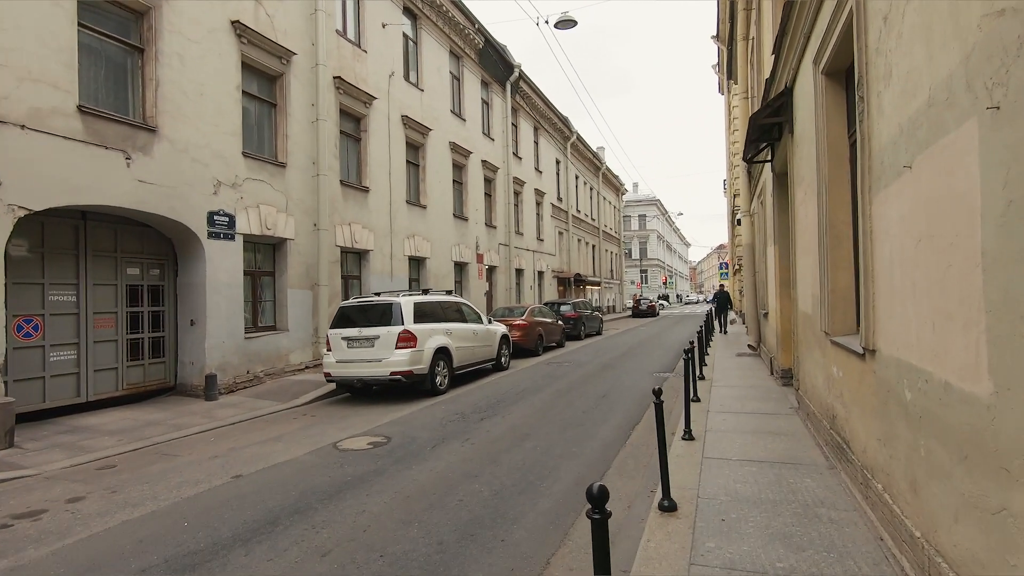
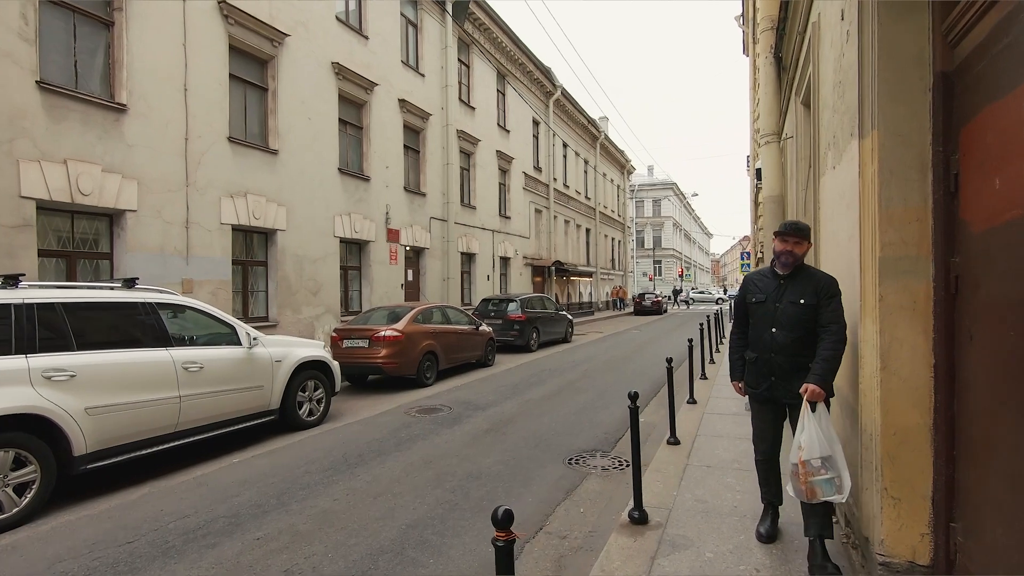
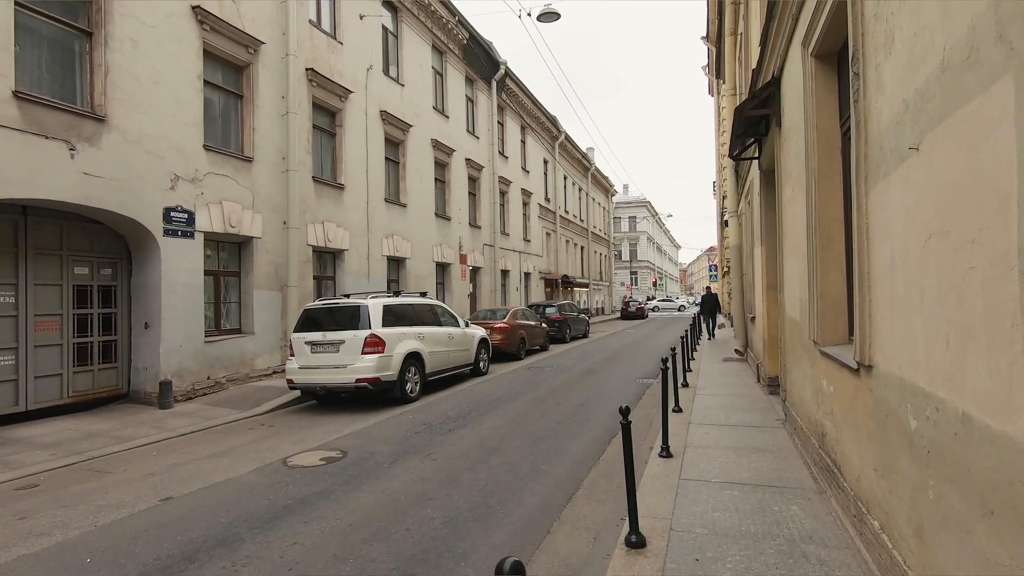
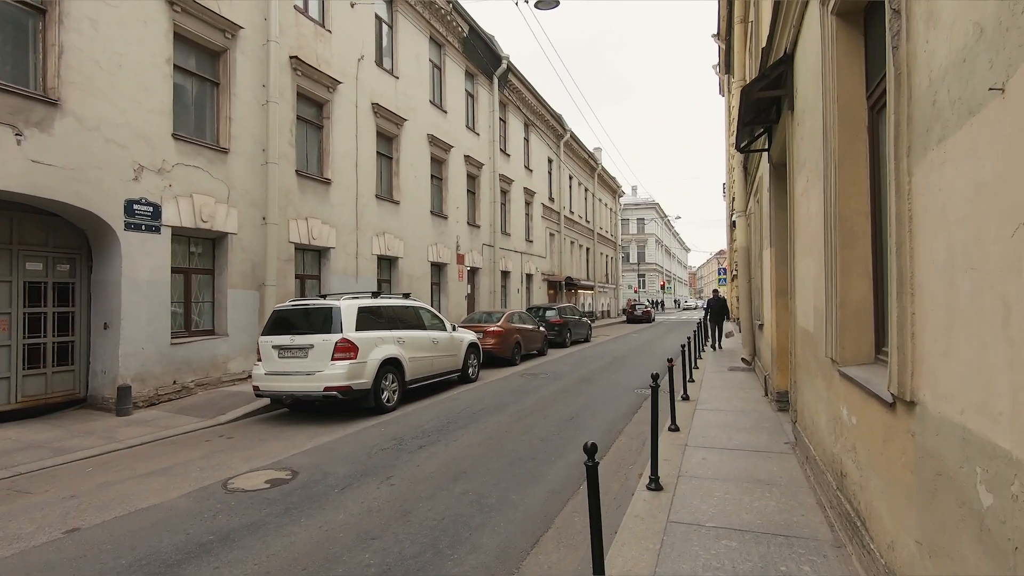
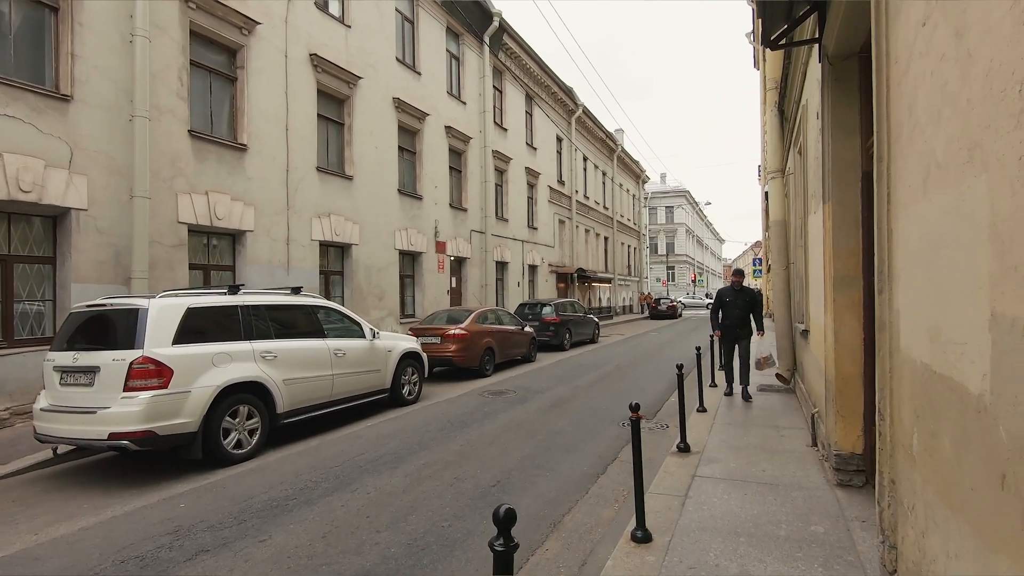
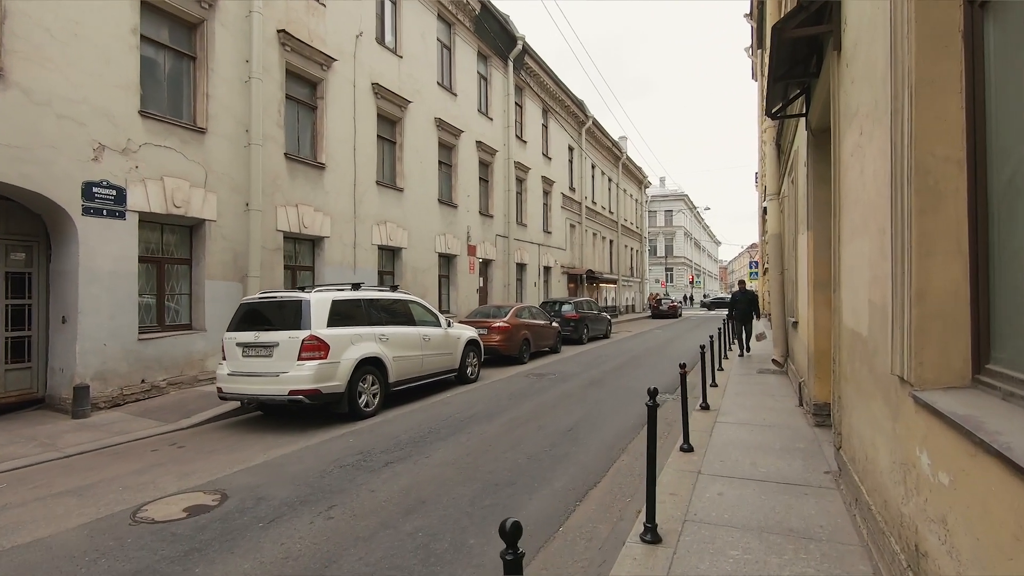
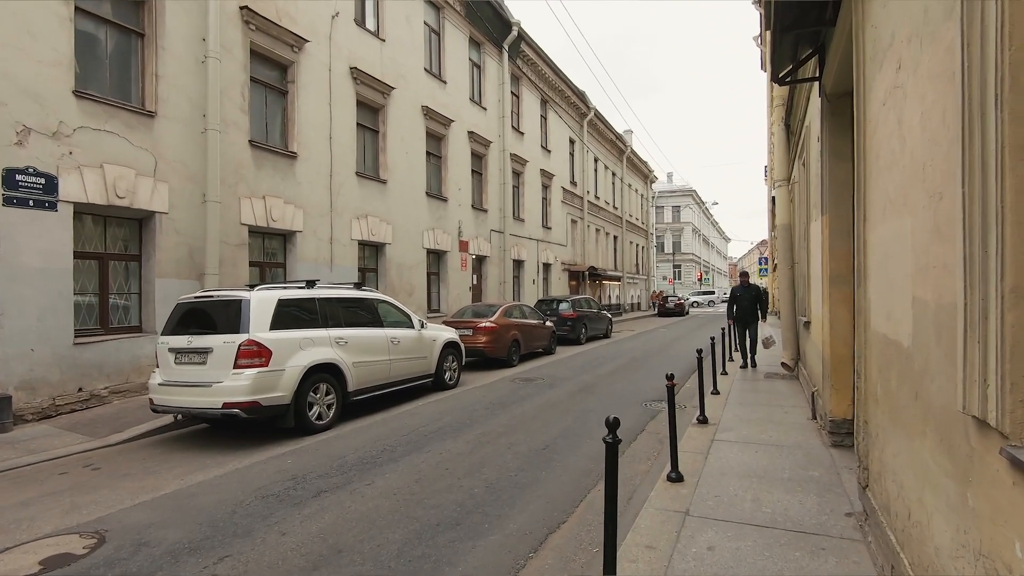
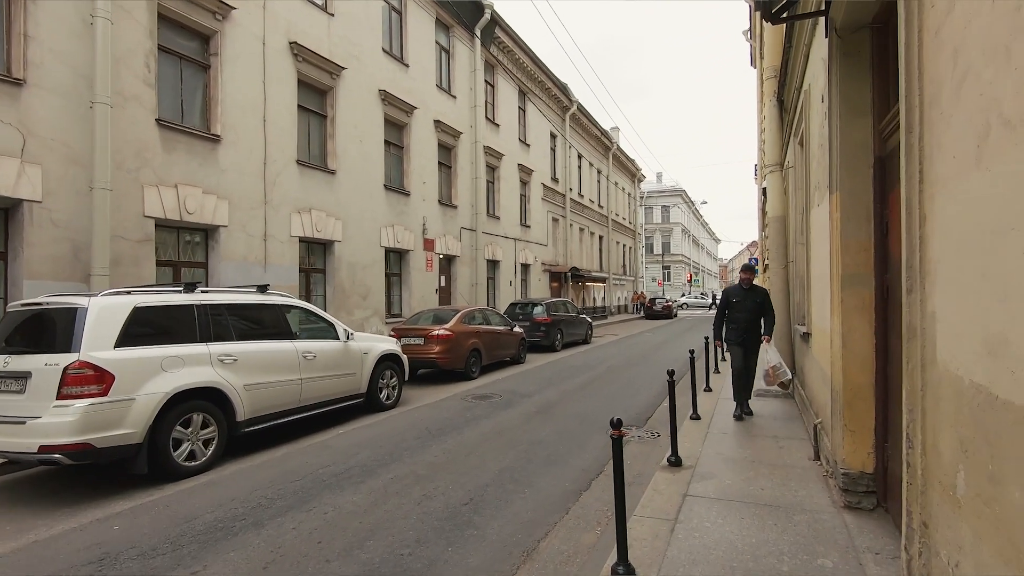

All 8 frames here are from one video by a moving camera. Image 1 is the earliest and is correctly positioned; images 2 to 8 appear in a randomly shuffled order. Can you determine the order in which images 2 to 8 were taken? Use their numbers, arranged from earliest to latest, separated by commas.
3, 4, 6, 7, 5, 8, 2
